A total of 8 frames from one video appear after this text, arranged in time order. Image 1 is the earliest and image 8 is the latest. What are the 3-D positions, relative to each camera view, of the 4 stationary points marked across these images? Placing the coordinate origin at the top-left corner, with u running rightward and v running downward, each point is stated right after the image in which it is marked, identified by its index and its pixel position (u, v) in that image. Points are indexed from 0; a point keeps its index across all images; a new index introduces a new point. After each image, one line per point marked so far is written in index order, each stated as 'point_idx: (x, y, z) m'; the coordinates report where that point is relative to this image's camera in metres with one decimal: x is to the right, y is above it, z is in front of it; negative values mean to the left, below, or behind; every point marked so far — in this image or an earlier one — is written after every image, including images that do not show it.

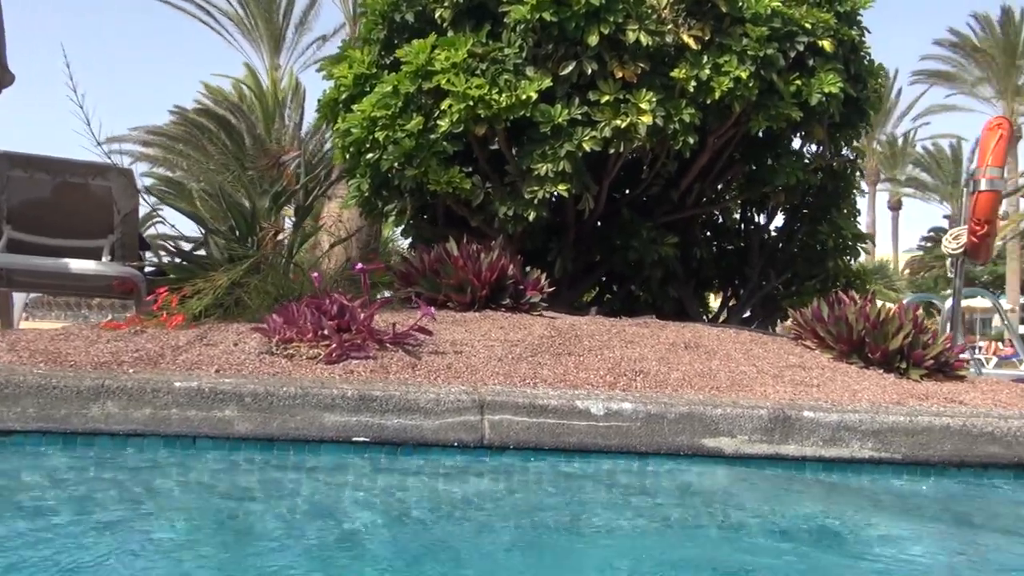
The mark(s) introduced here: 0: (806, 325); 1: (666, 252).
0: (+2.6, -0.3, +6.8) m
1: (+1.8, +0.4, +8.9) m
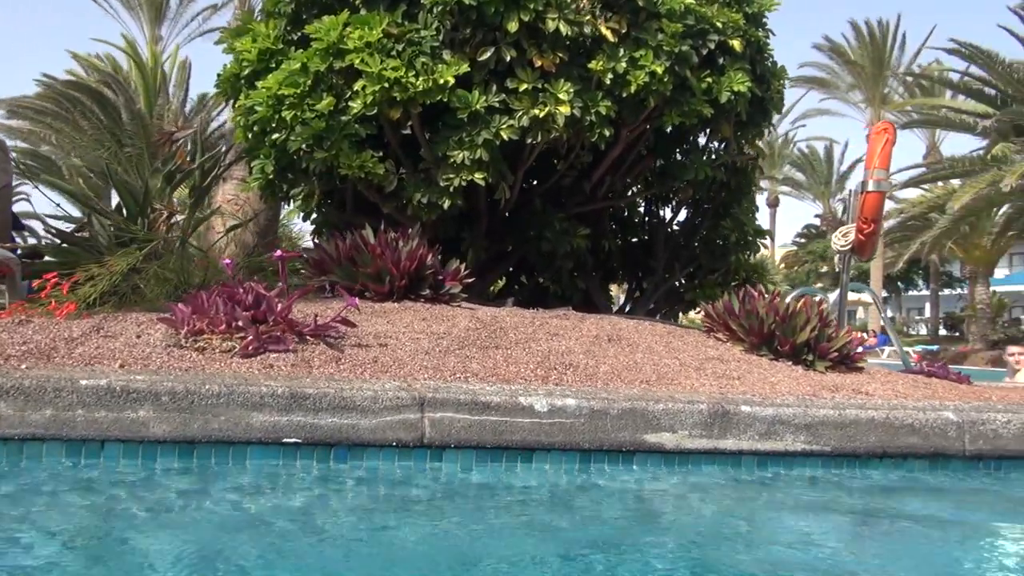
0: (+1.8, -0.3, +6.9) m
1: (+0.8, +0.5, +9.0) m
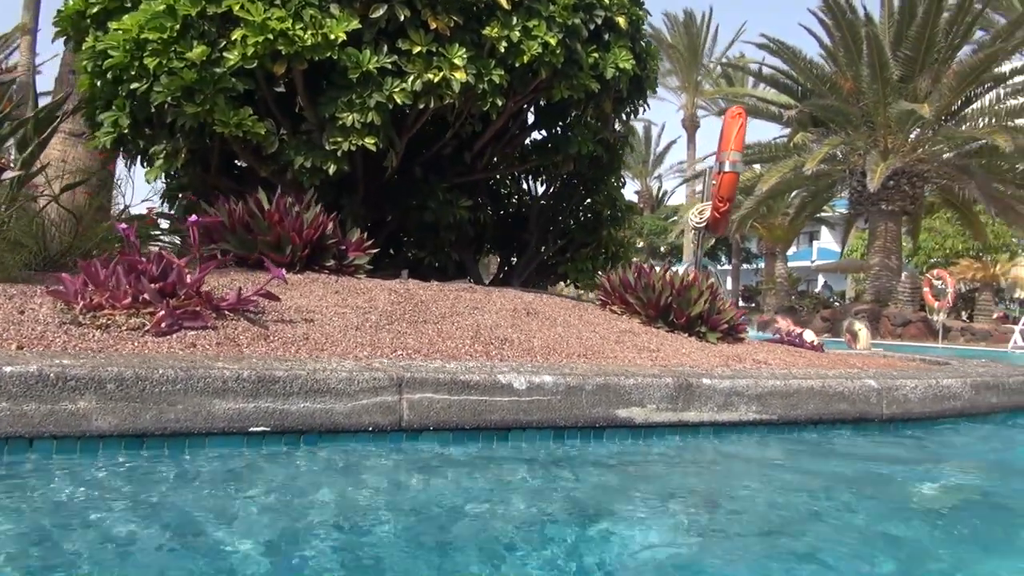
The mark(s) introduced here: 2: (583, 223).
0: (+0.9, 0.0, +7.1) m
1: (-0.6, +0.8, +8.8) m
2: (+0.9, +0.9, +10.4) m
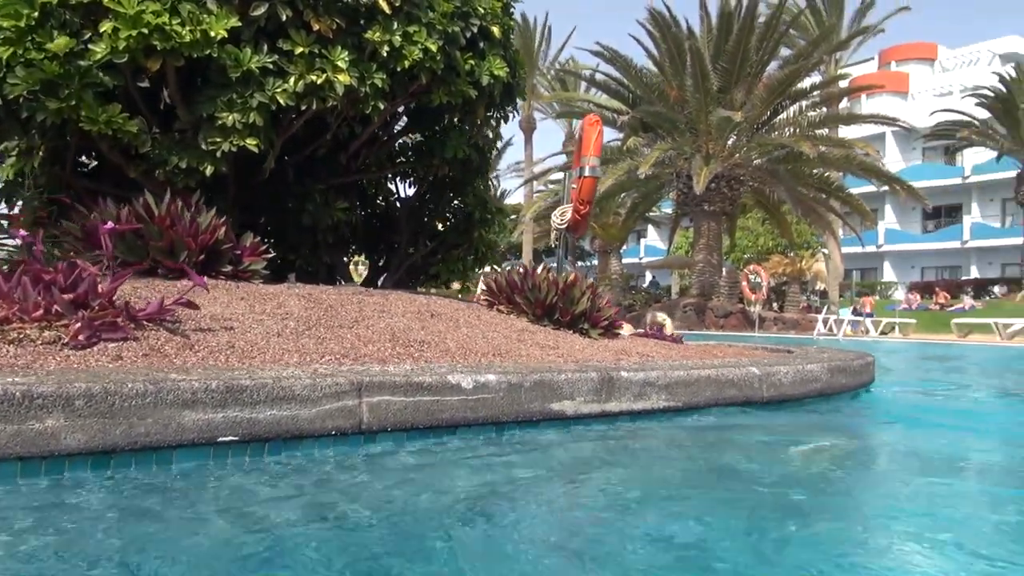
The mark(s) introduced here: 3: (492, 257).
0: (-0.1, 0.0, +7.4) m
1: (-1.9, +0.8, +8.7) m
2: (-0.8, +0.9, +10.7) m
3: (-0.3, +0.4, +11.0) m
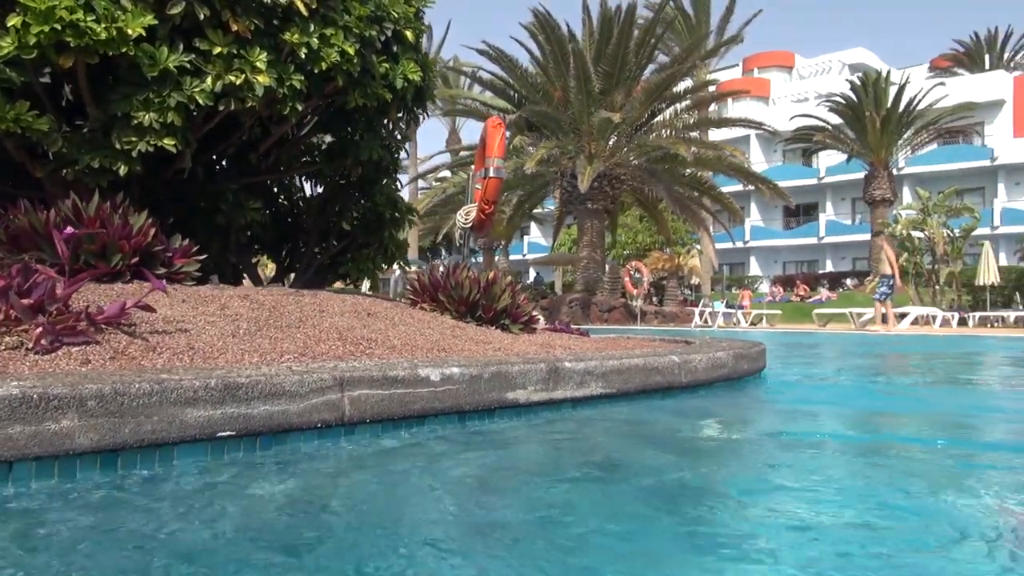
0: (-0.8, 0.0, +7.6) m
1: (-2.9, +0.8, +8.7) m
2: (-2.0, +0.9, +10.8) m
3: (-1.6, +0.5, +11.2) m
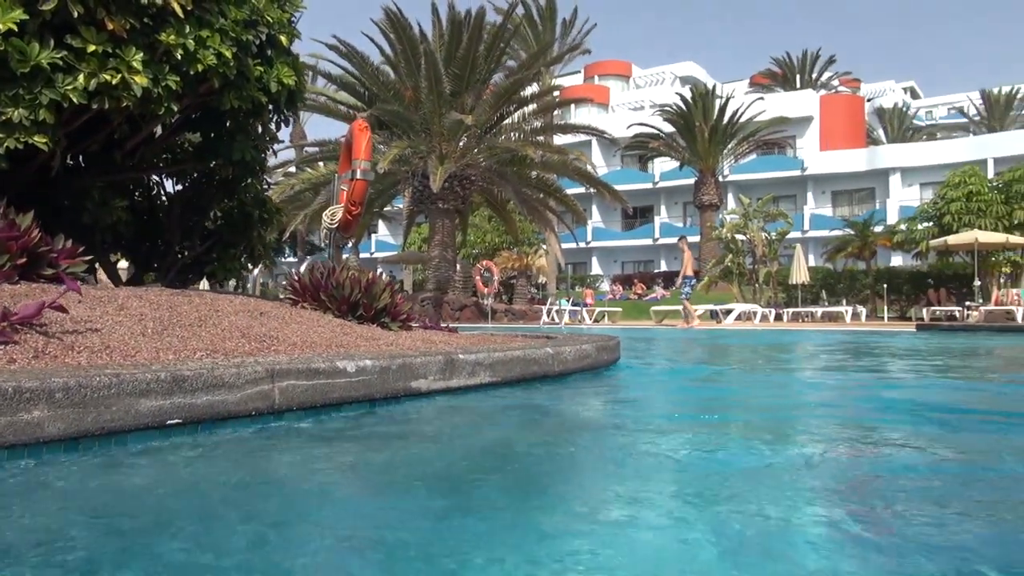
0: (-2.1, 0.0, +7.9) m
1: (-4.3, +0.8, +8.6) m
2: (-3.8, +0.9, +10.7) m
3: (-3.5, +0.5, +11.3) m
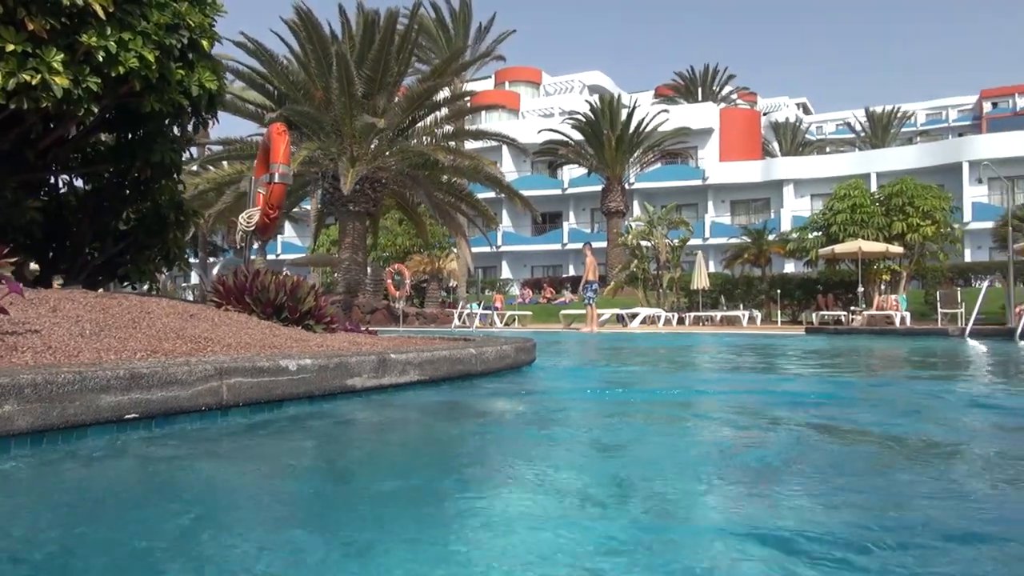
0: (-2.9, -0.1, +8.0) m
1: (-5.1, +0.8, +8.4) m
2: (-5.0, +0.9, +10.6) m
3: (-4.7, +0.4, +11.2) m
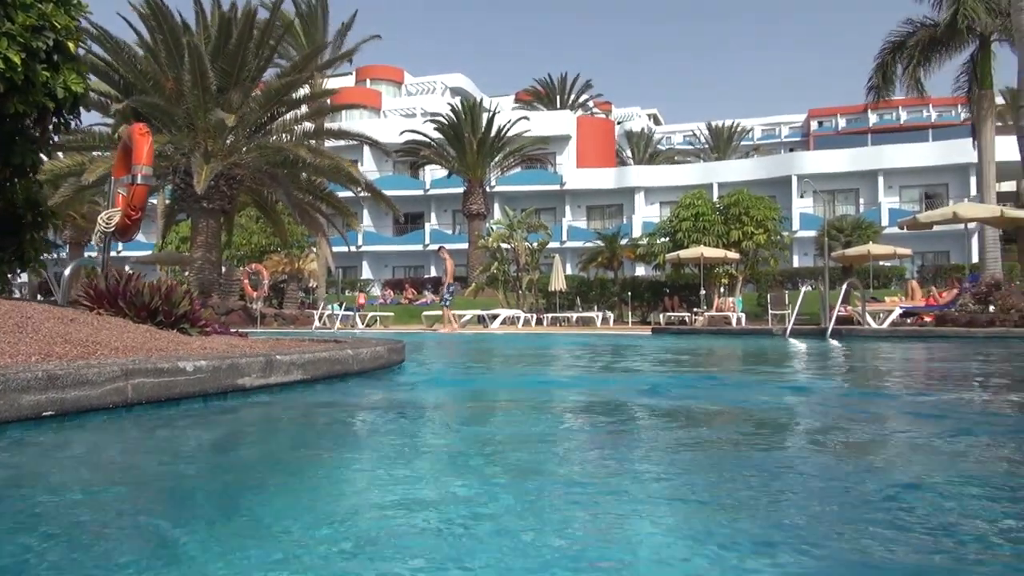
0: (-4.2, -0.1, +8.1) m
1: (-6.5, +0.7, +8.1) m
2: (-6.7, +0.8, +10.3) m
3: (-6.6, +0.4, +10.9) m
